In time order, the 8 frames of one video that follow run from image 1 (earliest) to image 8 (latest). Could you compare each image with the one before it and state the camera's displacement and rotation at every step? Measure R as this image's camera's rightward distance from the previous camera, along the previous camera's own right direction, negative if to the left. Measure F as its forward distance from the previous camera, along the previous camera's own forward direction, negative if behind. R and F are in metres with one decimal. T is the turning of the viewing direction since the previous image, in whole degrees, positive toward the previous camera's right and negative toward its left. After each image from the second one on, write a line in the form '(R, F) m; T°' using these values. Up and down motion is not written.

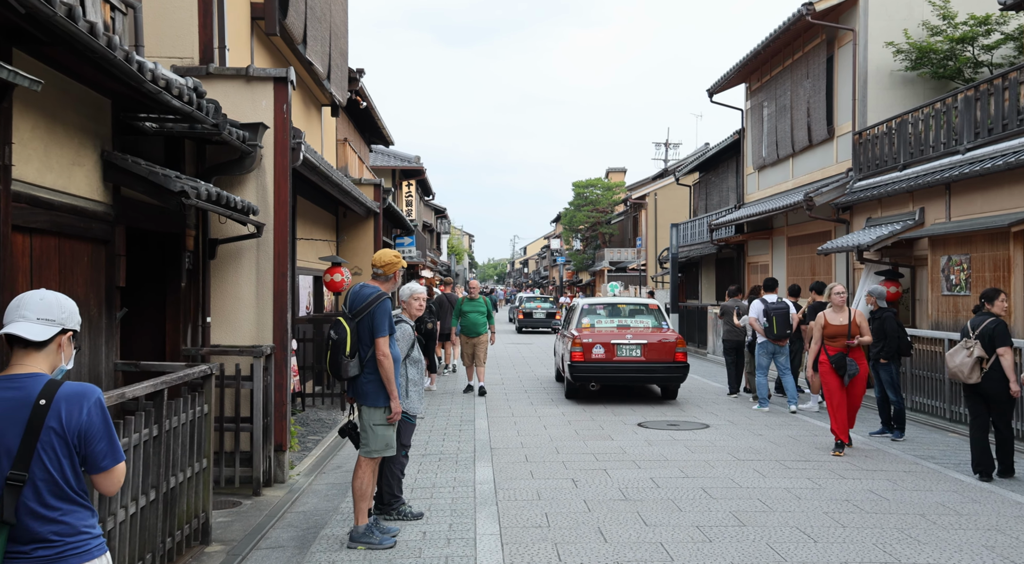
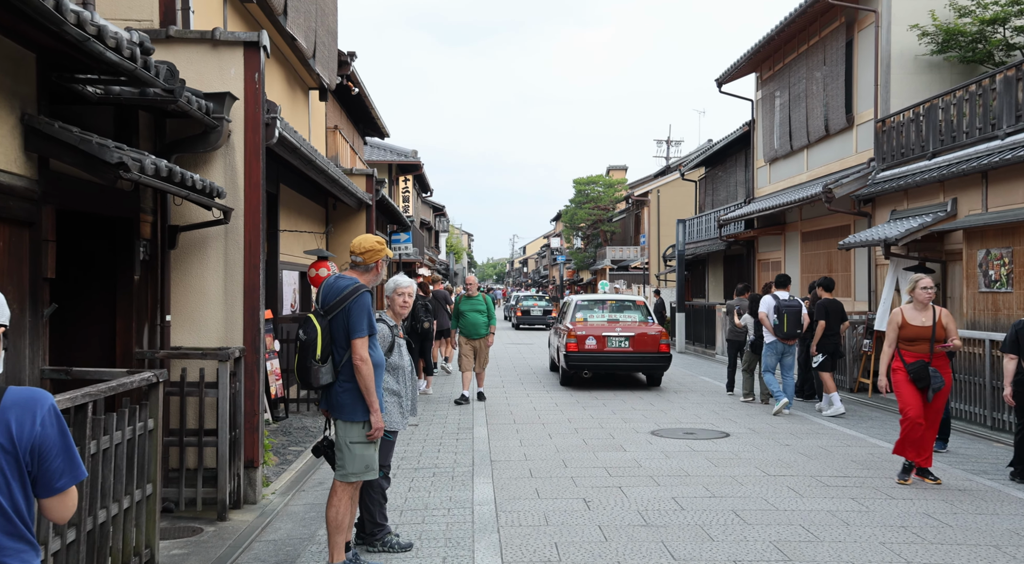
(0.0, +0.8) m; 0°
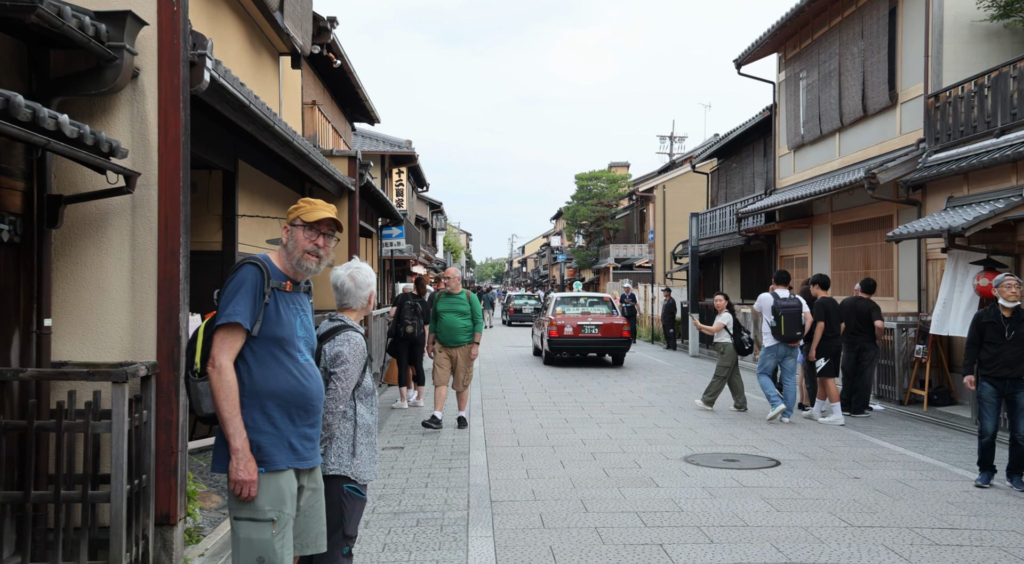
(-0.1, +1.5) m; 0°
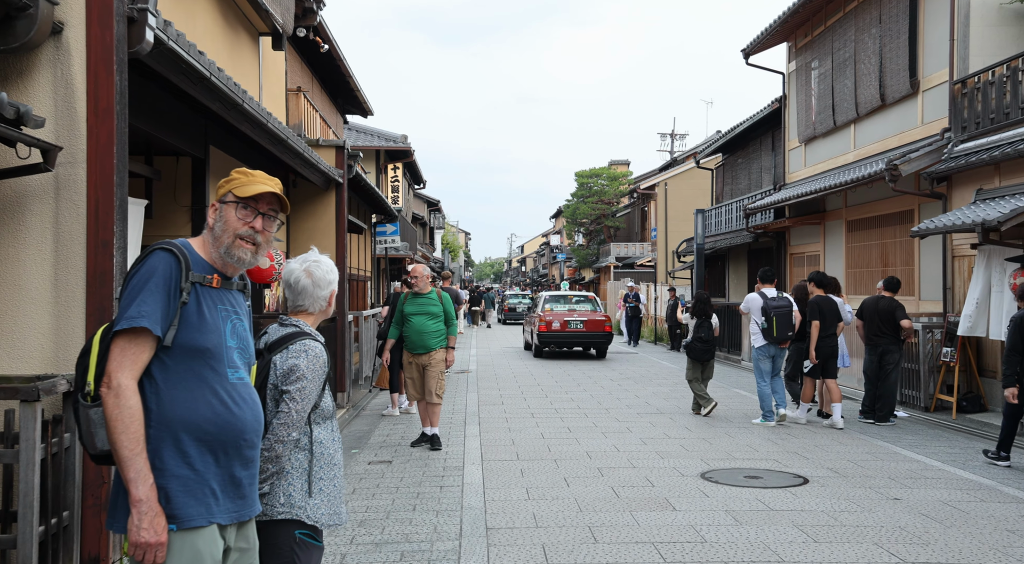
(0.0, +0.7) m; 0°
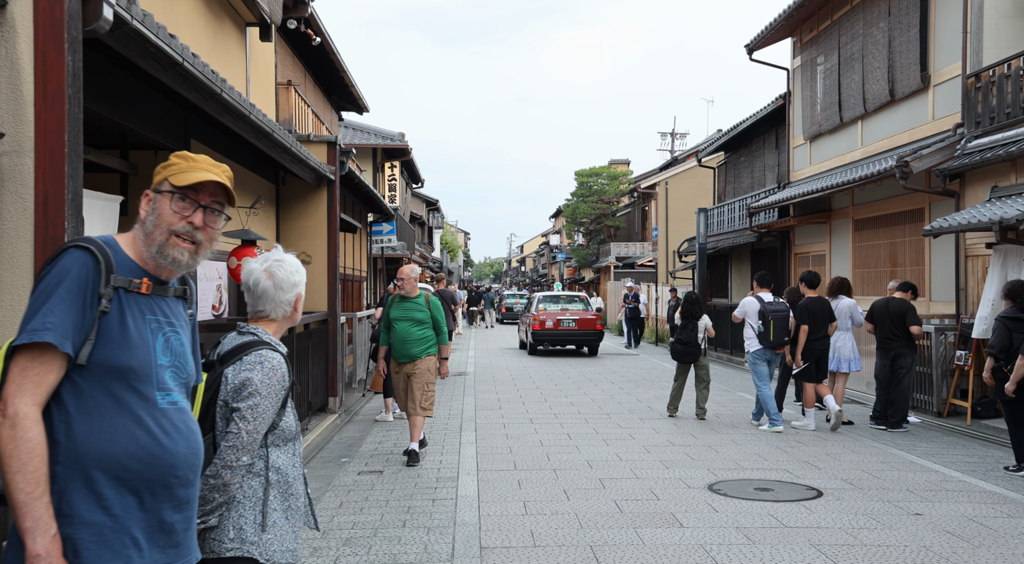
(0.0, +0.4) m; 0°
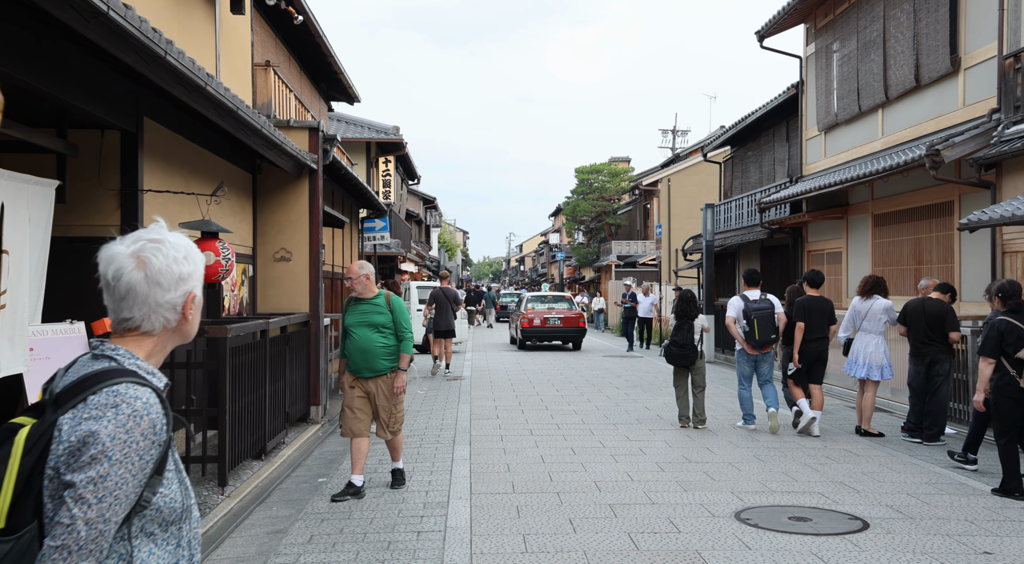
(0.0, +0.8) m; 0°
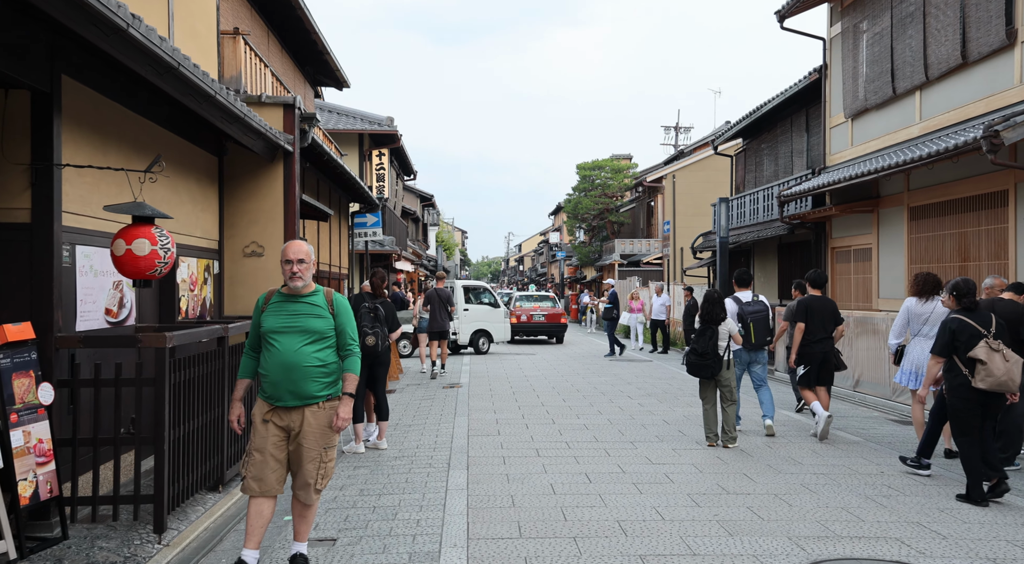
(-0.1, +1.1) m; 0°
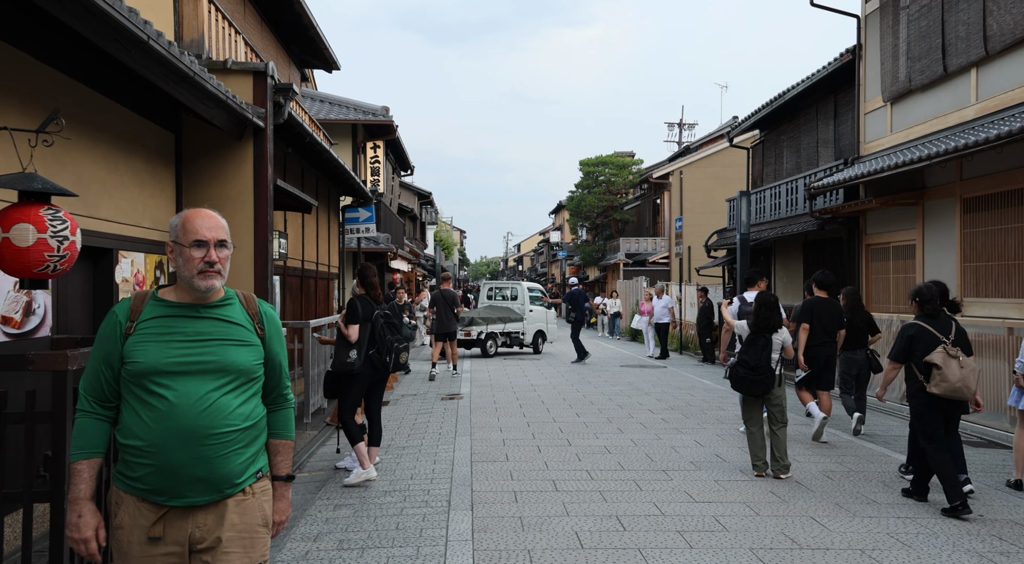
(-0.1, +1.2) m; 0°
